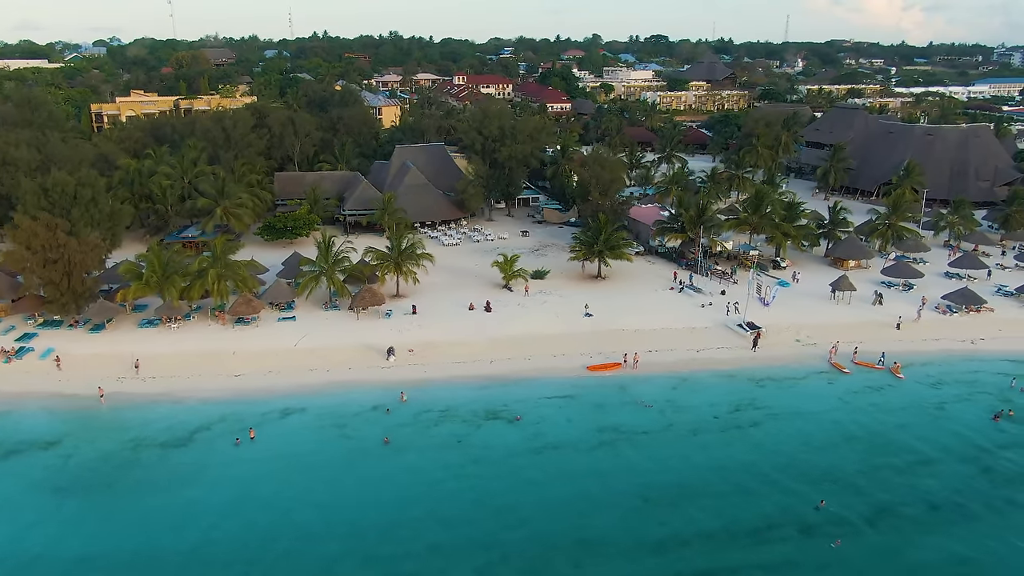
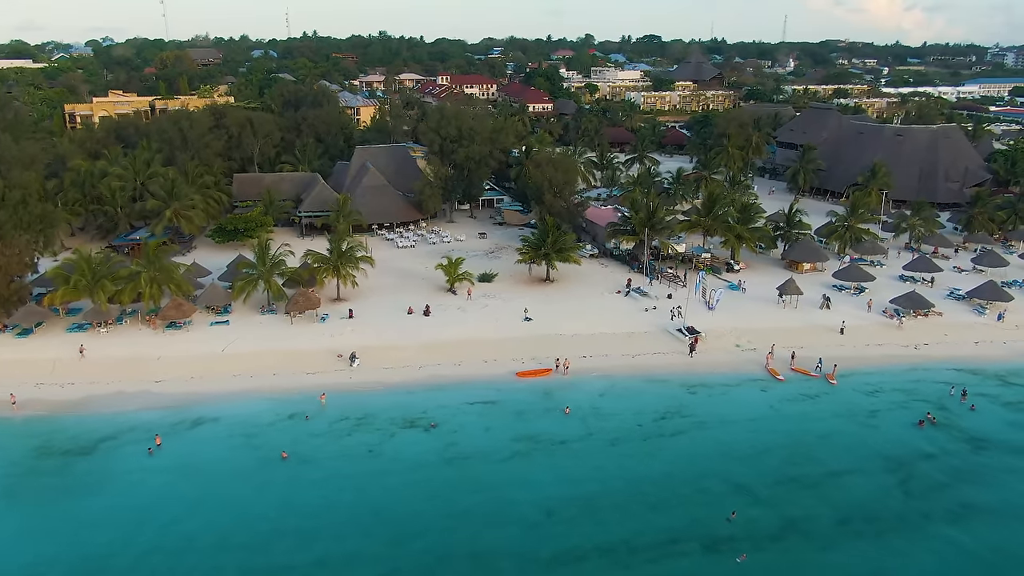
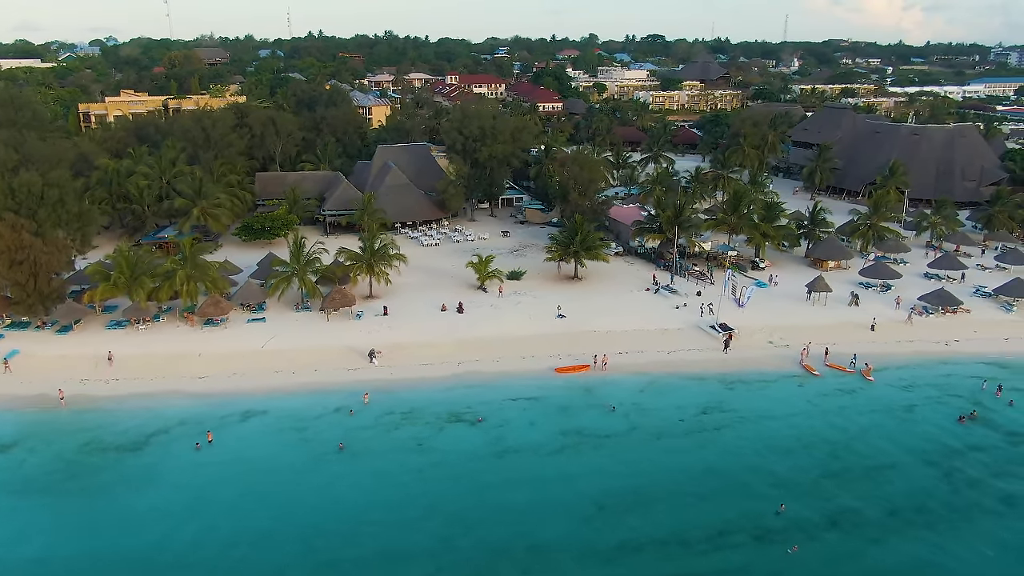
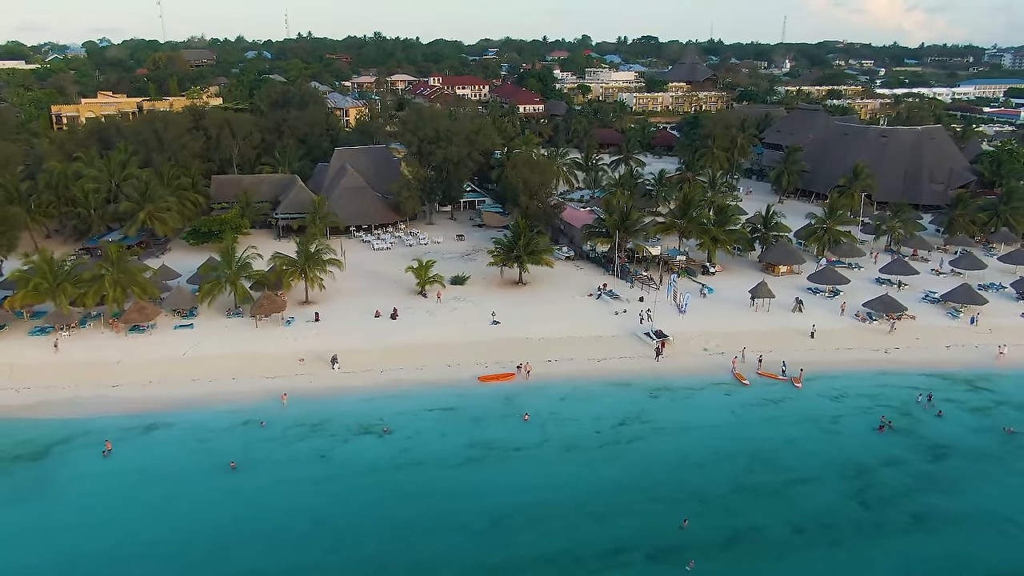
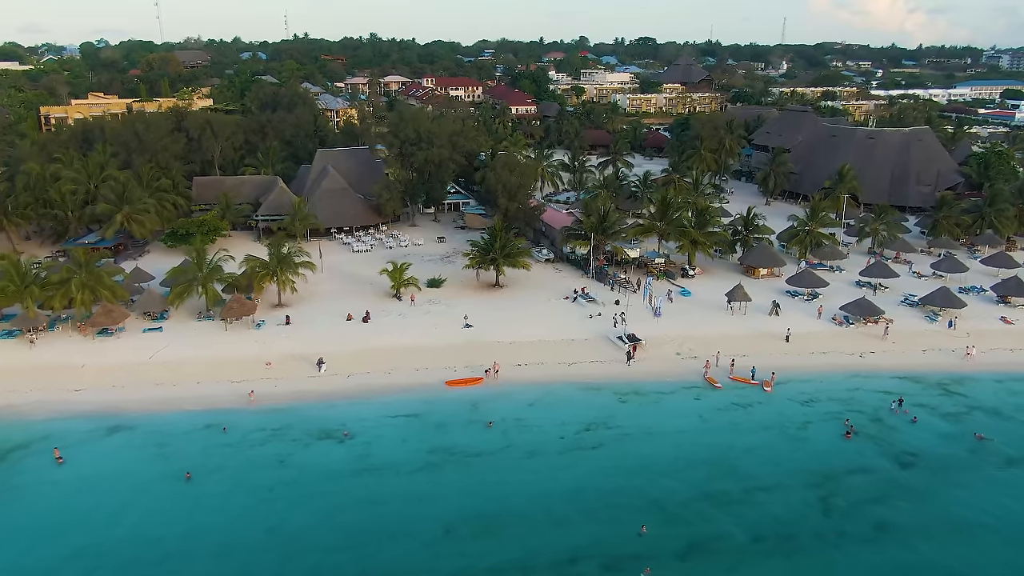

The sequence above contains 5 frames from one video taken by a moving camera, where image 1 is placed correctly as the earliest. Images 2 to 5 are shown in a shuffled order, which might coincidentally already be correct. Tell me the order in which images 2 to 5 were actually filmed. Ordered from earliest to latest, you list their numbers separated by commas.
3, 2, 4, 5
